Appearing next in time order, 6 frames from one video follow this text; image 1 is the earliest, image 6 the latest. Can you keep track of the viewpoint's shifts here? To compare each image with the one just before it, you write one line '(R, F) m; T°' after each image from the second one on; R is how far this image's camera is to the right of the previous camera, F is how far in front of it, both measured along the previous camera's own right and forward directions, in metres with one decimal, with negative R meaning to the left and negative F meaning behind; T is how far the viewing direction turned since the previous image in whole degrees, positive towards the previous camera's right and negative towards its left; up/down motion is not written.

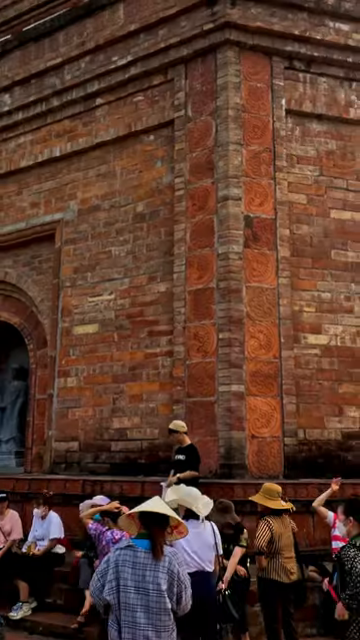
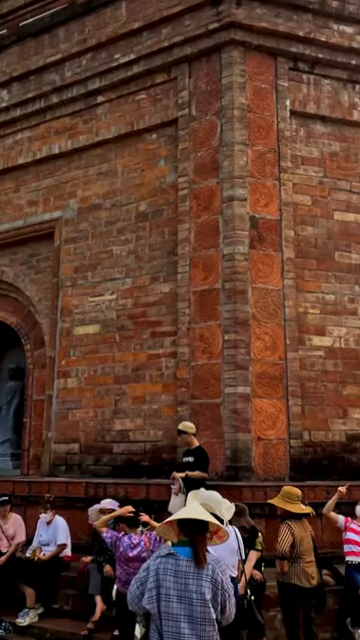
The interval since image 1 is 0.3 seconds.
(-0.4, +0.1) m; +2°
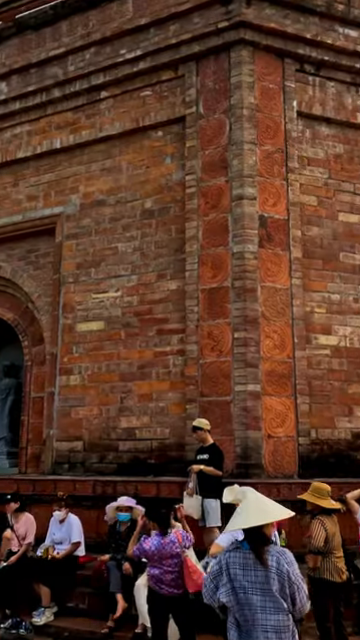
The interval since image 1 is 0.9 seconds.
(-0.6, 0.0) m; +3°
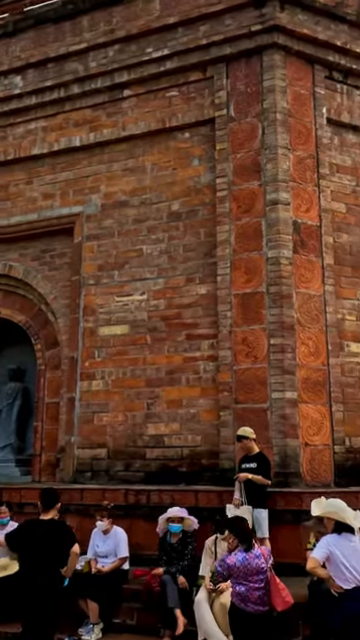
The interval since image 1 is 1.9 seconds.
(-1.1, +0.2) m; +5°
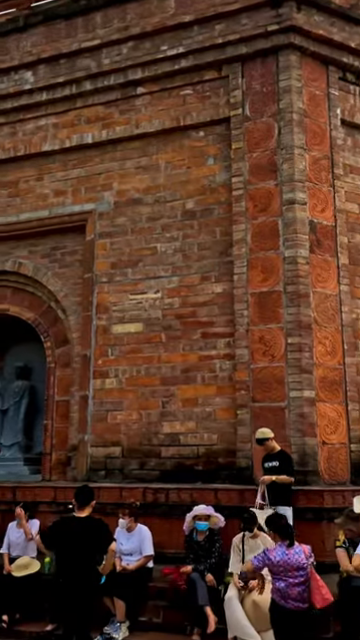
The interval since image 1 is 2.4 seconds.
(-0.5, 0.0) m; +2°
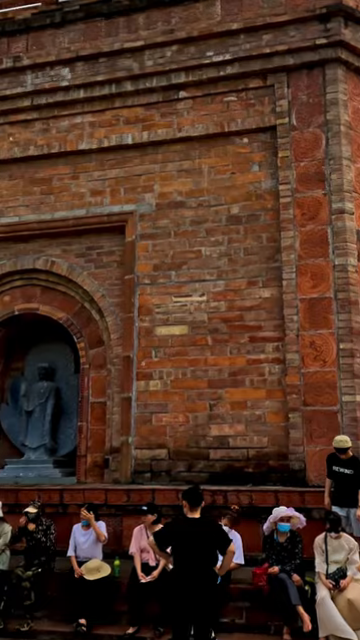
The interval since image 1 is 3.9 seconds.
(-1.6, 0.0) m; +6°
